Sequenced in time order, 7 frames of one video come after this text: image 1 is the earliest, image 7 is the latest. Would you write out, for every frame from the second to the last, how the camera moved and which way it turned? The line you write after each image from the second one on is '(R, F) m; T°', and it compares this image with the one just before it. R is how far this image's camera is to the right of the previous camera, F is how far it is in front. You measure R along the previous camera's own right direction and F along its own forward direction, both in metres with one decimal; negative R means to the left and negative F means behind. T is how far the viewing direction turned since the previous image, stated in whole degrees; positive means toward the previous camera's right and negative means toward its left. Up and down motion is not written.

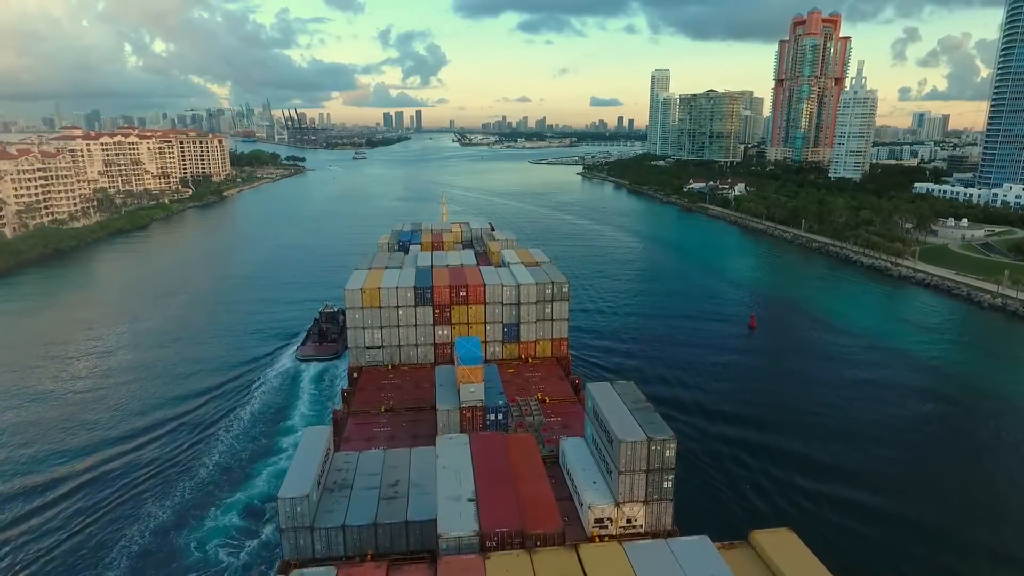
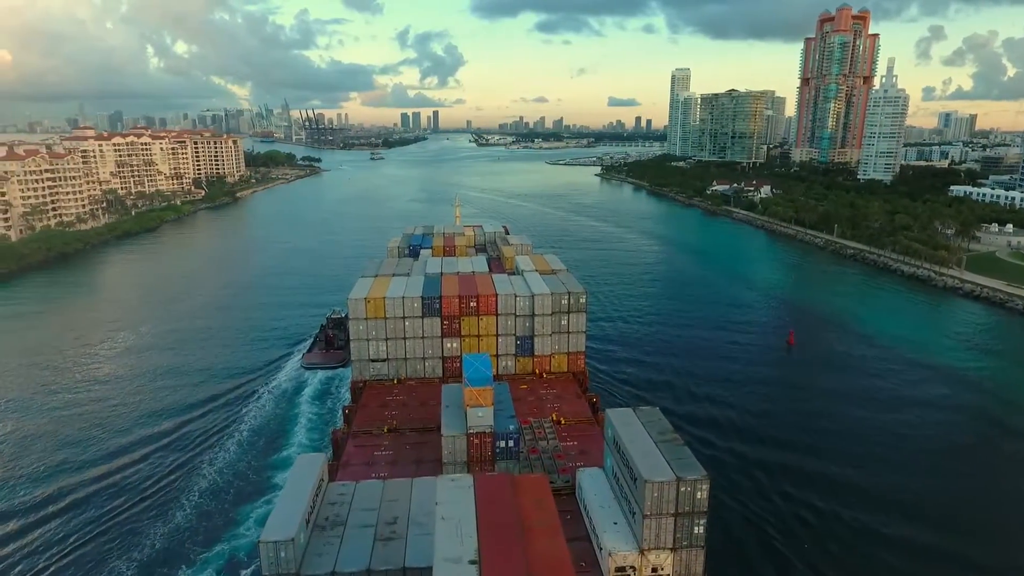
(+0.1, +1.4) m; -2°
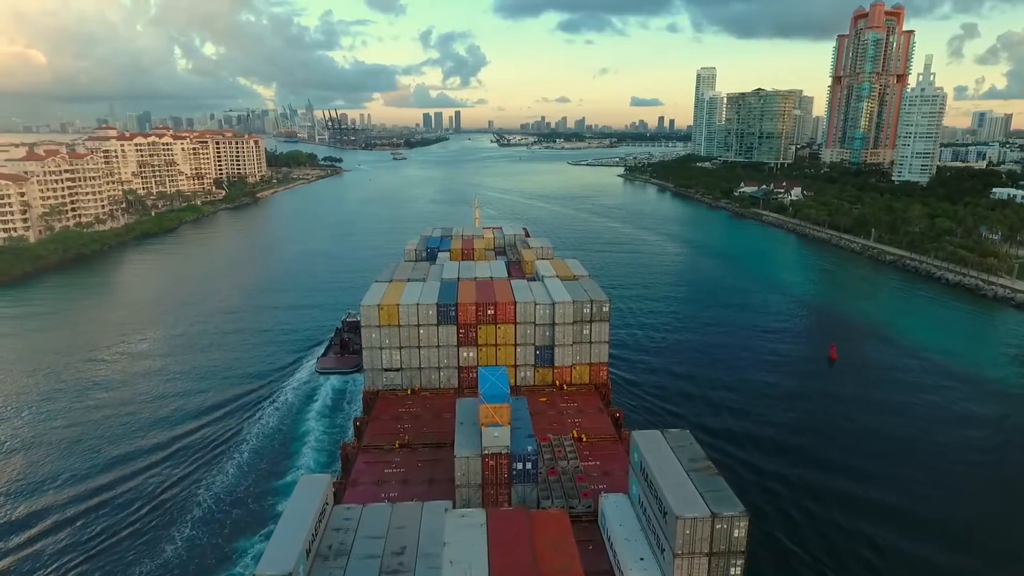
(0.0, +1.0) m; -2°
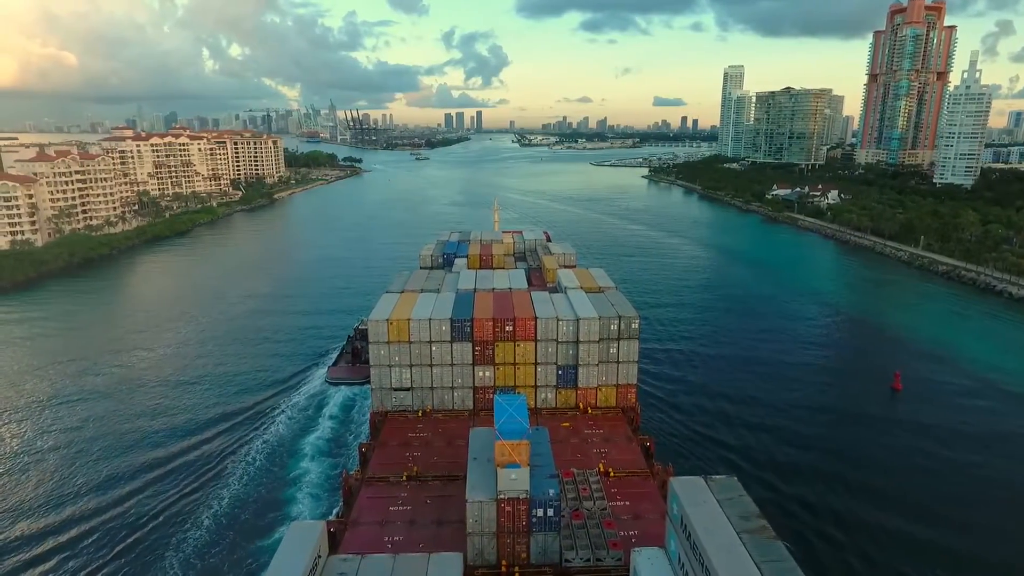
(0.0, +1.7) m; -2°
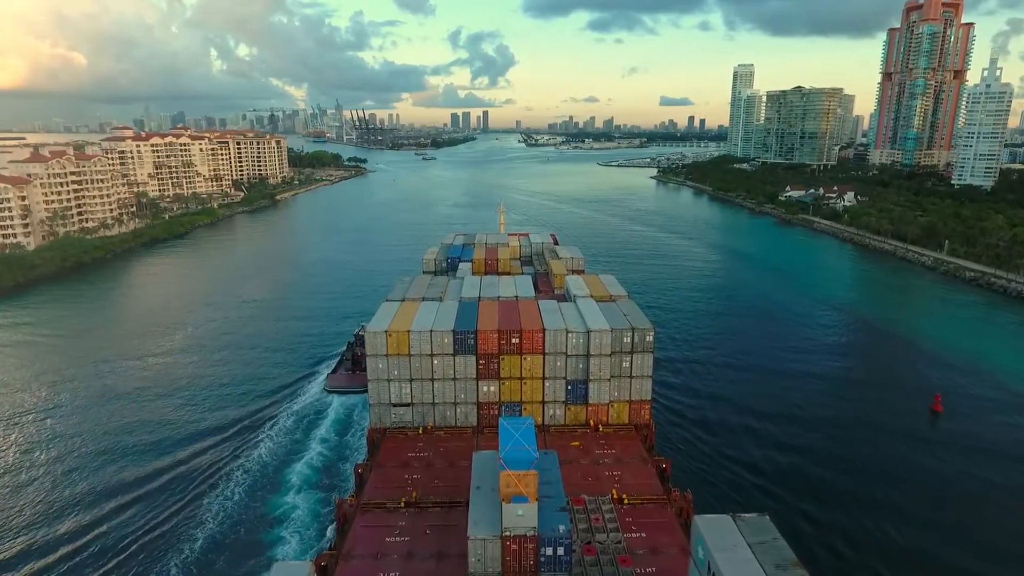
(0.0, +1.1) m; -1°
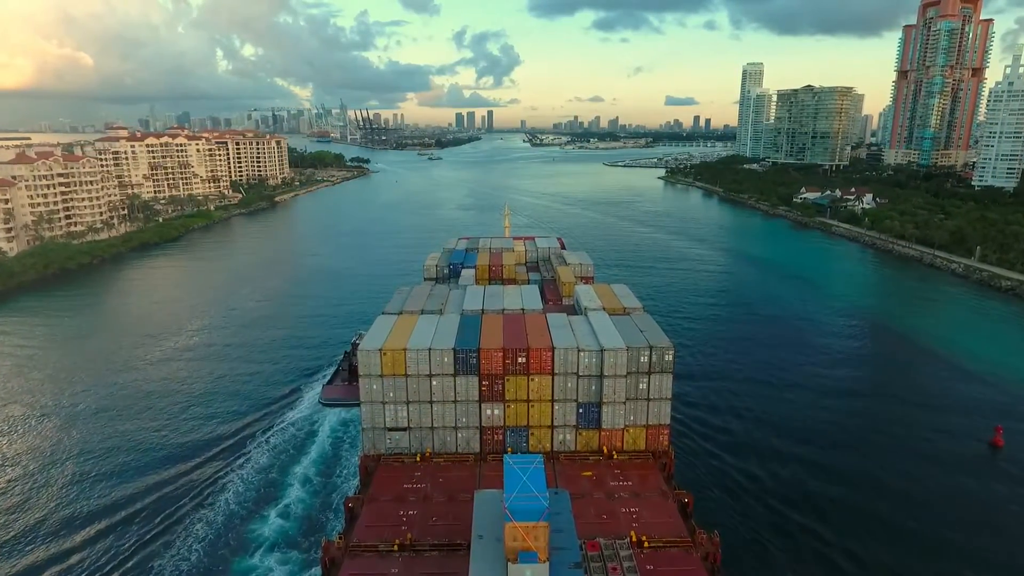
(0.0, +1.5) m; 0°
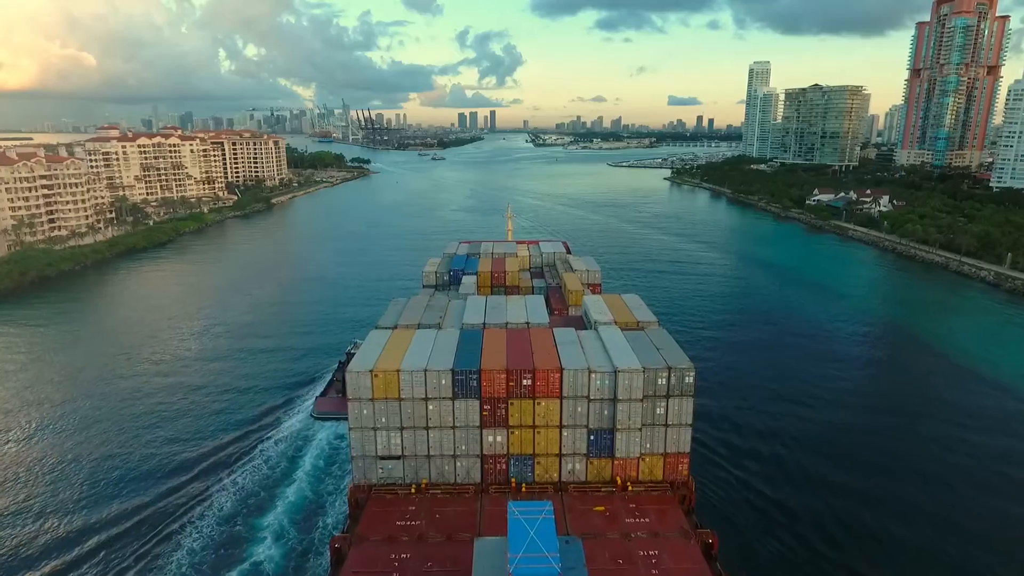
(0.0, +1.5) m; 0°
